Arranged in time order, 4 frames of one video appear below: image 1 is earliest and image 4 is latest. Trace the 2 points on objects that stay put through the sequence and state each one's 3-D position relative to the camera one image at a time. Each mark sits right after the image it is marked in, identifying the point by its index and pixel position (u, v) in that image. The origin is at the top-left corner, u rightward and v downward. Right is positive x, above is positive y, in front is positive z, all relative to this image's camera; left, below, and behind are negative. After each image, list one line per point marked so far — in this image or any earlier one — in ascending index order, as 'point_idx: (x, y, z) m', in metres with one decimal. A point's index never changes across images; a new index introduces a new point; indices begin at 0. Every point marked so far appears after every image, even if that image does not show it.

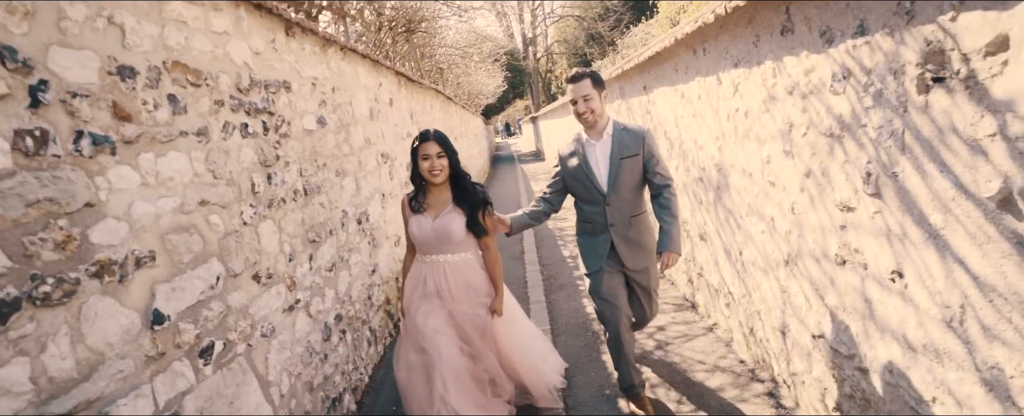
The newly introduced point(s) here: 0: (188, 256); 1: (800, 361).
0: (-1.4, -0.2, +2.3) m
1: (+1.8, -0.9, +3.3) m
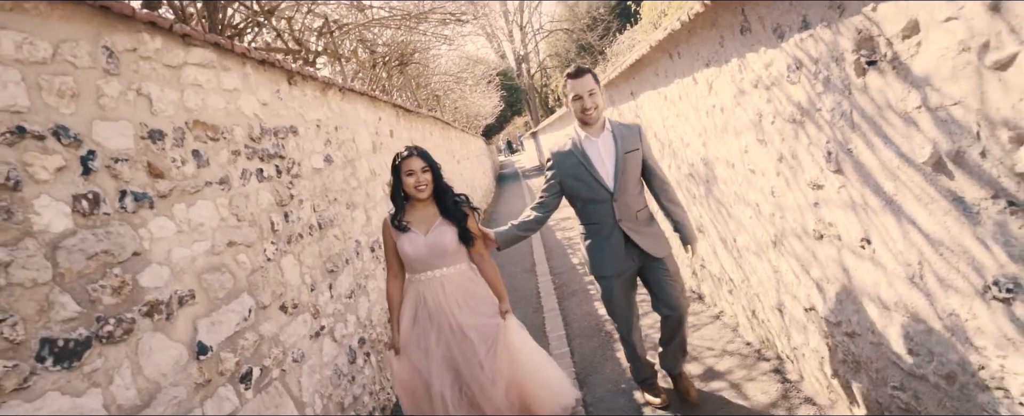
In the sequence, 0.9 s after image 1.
0: (-1.4, -0.4, +2.6) m
1: (+1.8, -0.8, +3.5) m
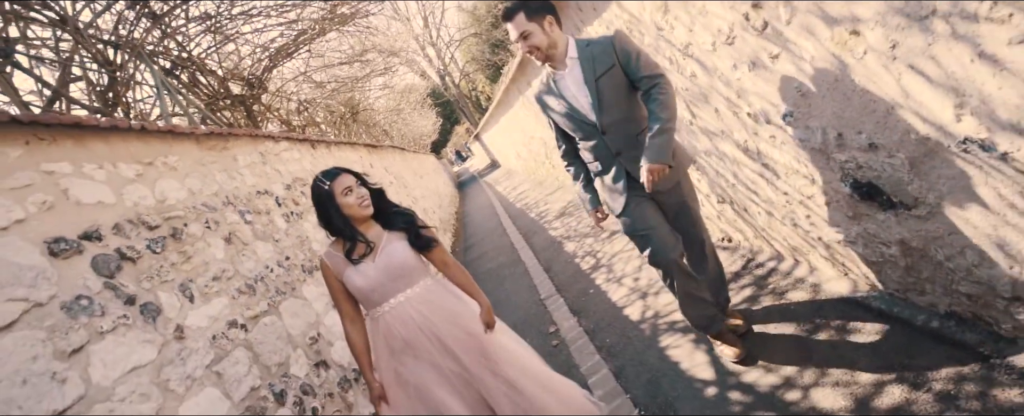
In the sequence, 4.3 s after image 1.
0: (-1.6, -0.4, +5.1) m
1: (+1.5, +0.2, +6.2) m
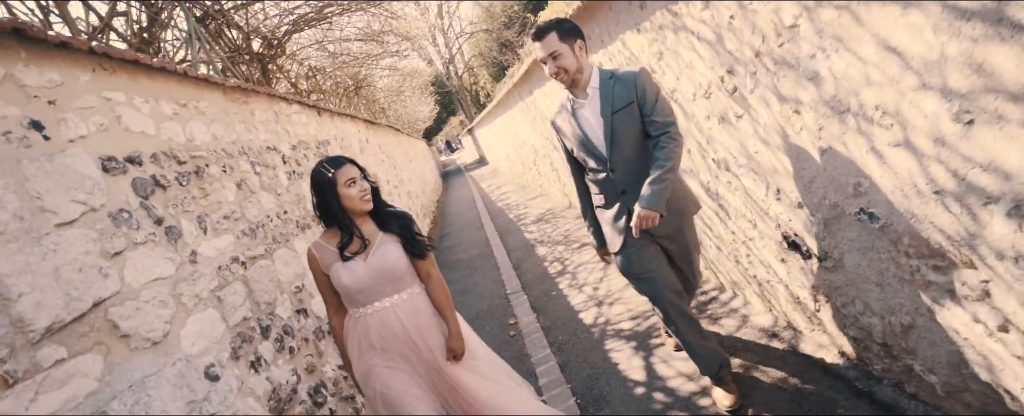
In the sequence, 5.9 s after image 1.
0: (-1.9, -0.1, +5.5) m
1: (+1.3, 0.0, +6.7) m
